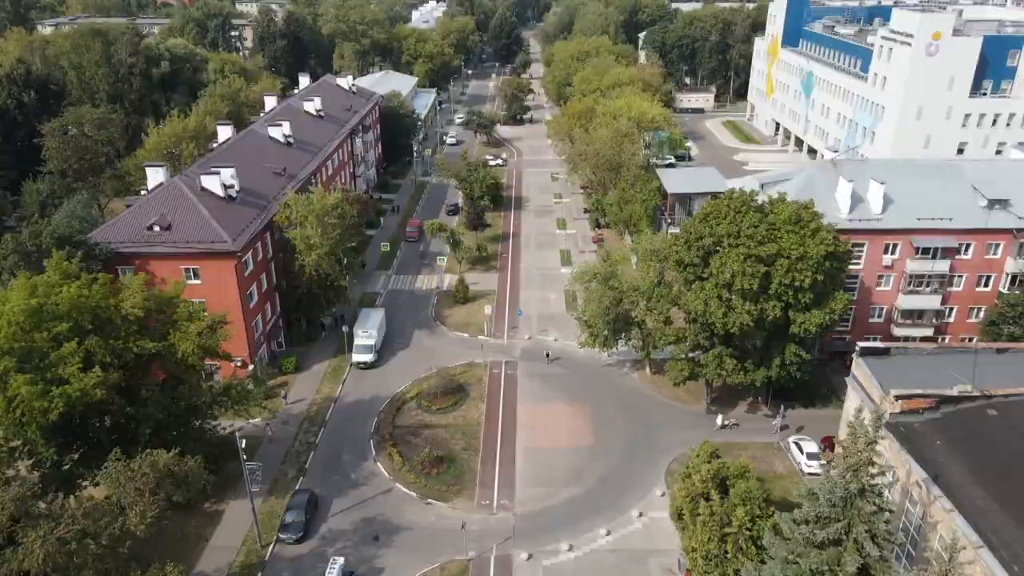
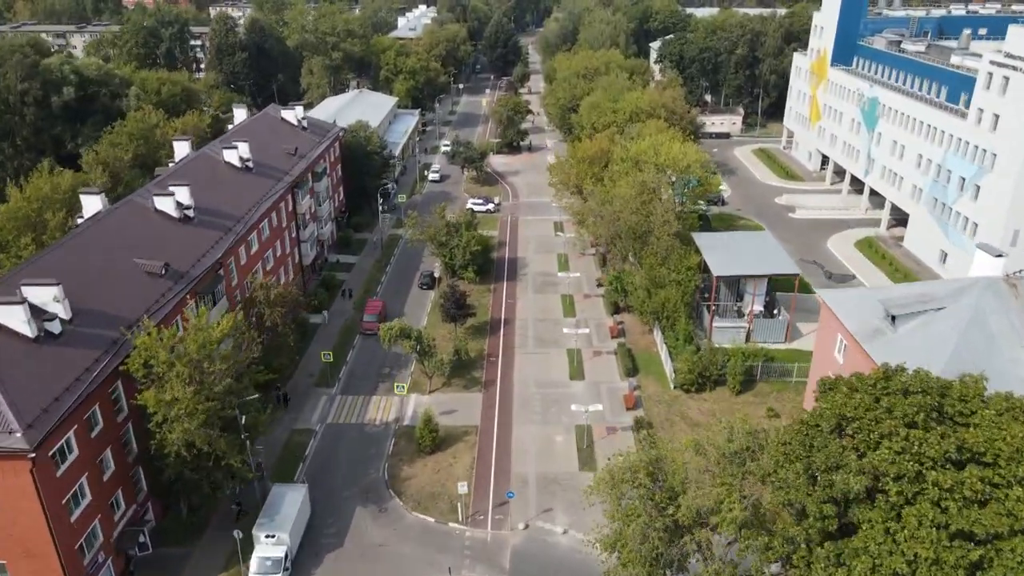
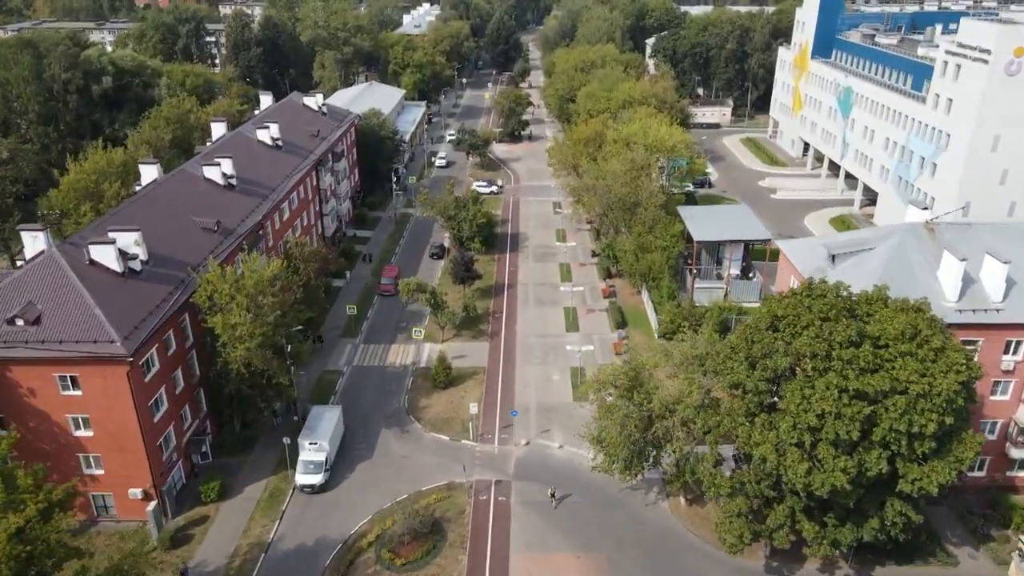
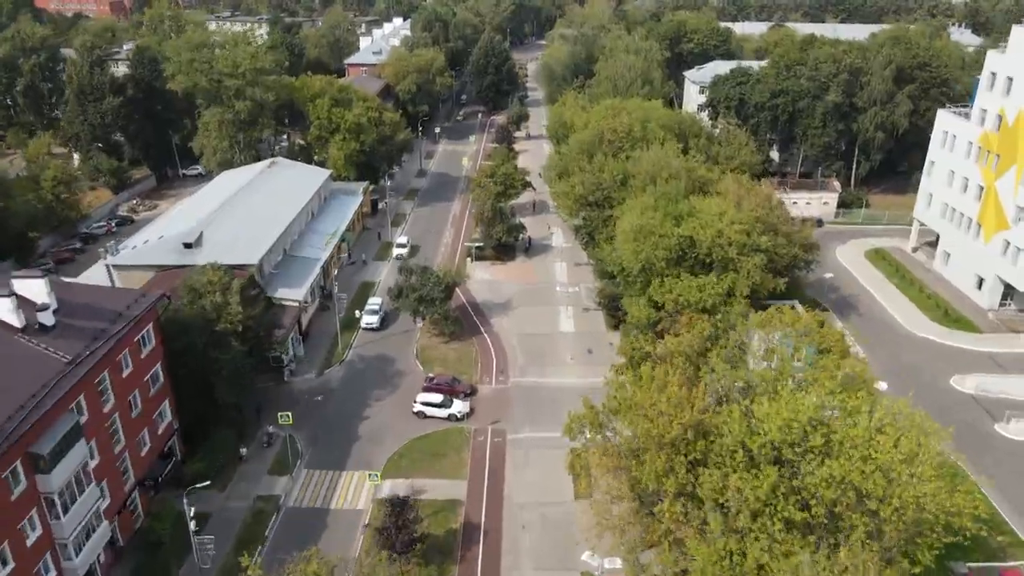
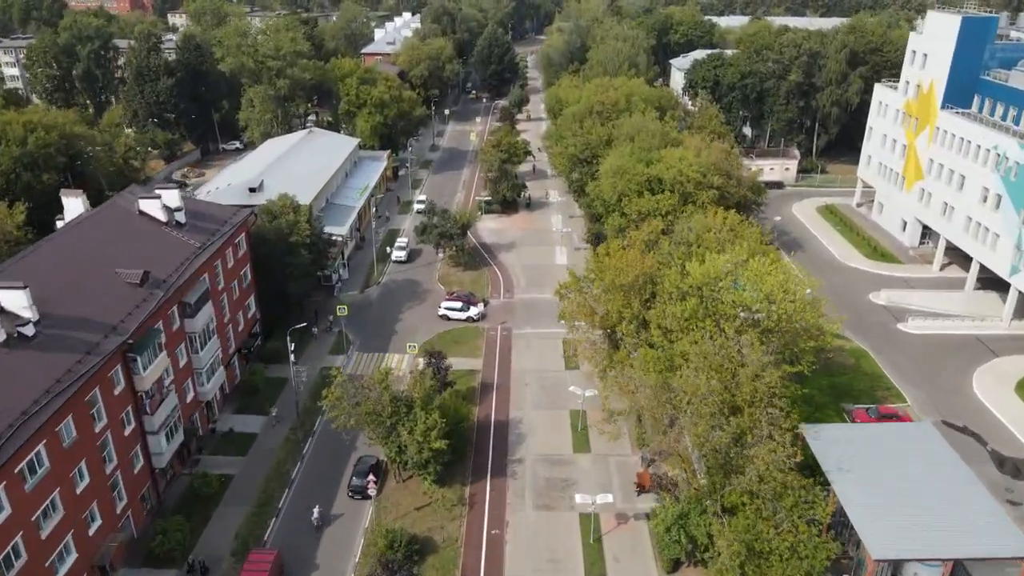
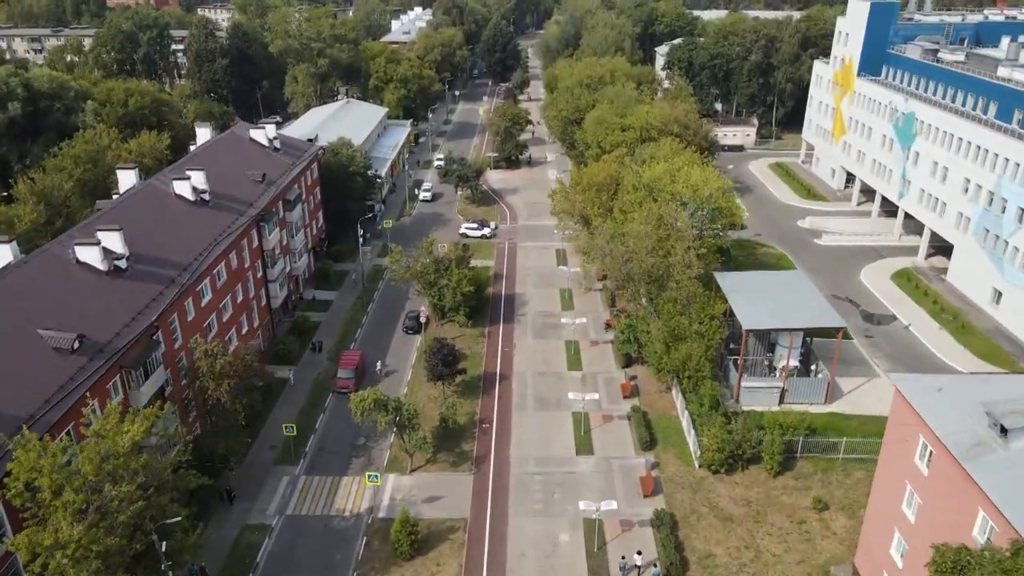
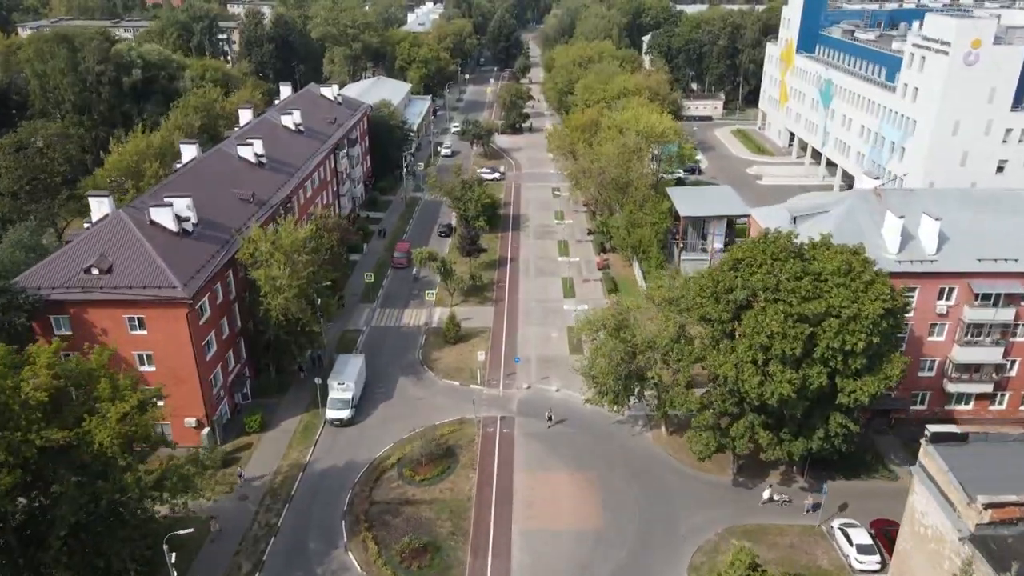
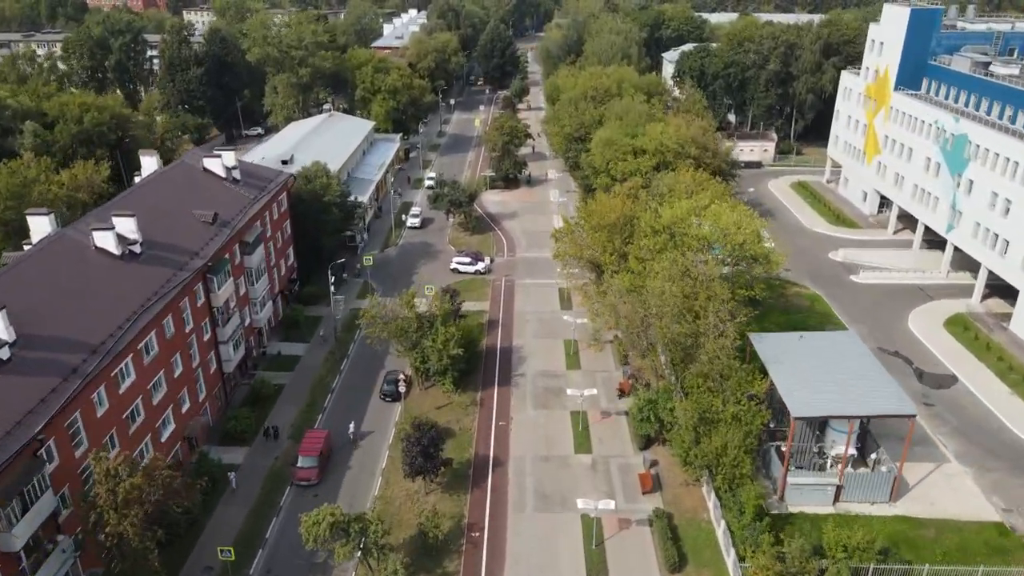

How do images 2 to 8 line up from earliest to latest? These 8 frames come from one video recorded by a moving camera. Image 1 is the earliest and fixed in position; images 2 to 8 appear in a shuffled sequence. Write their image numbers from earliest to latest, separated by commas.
7, 3, 2, 6, 8, 5, 4
